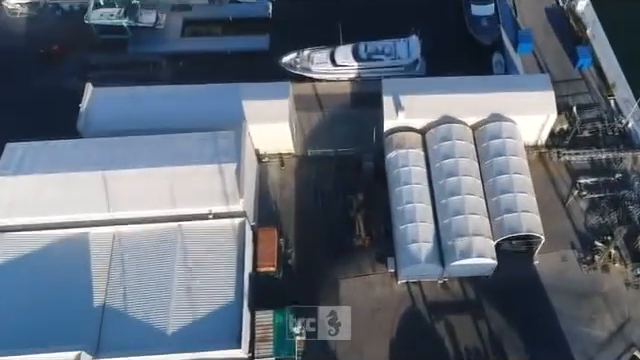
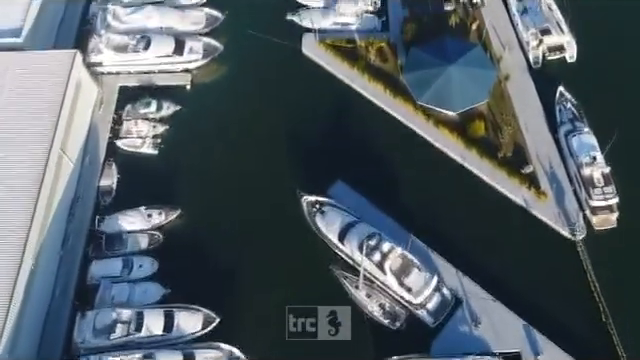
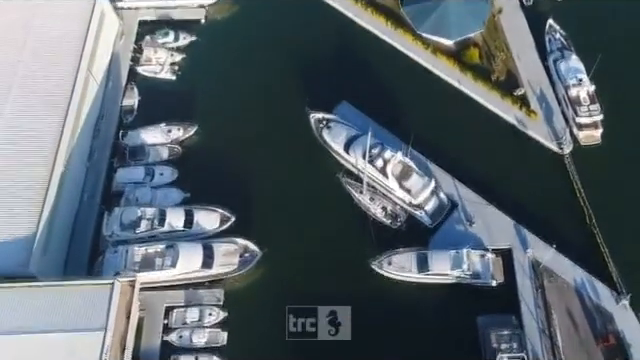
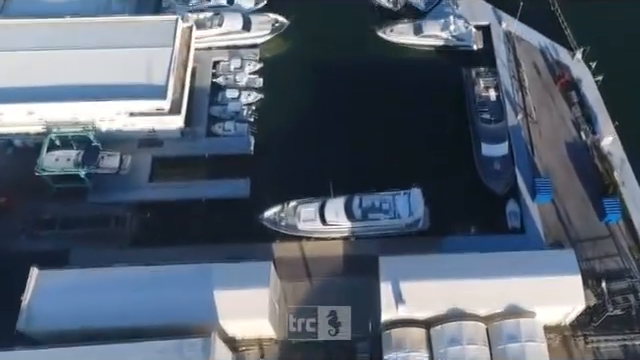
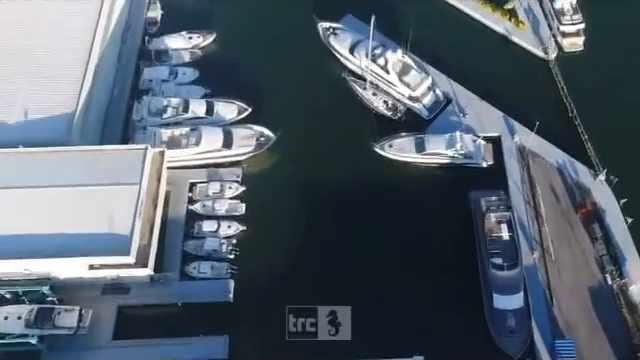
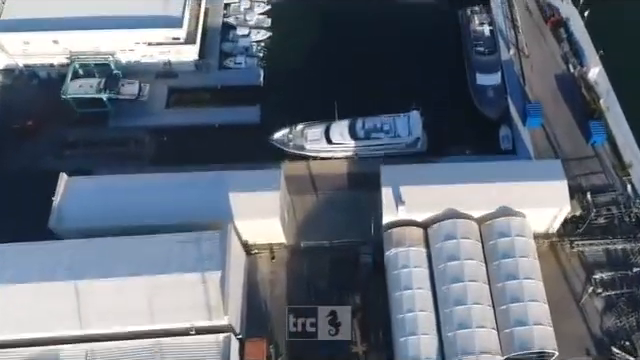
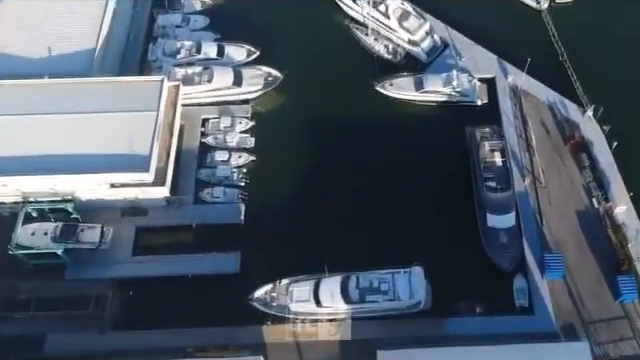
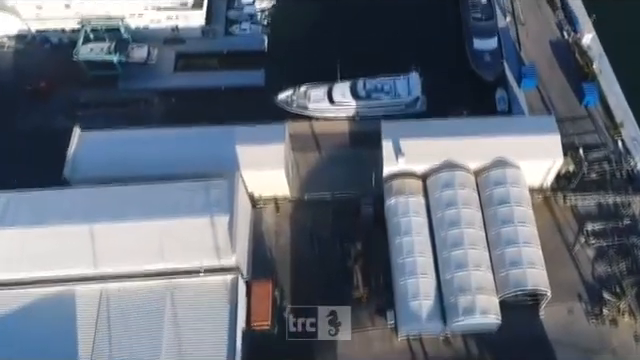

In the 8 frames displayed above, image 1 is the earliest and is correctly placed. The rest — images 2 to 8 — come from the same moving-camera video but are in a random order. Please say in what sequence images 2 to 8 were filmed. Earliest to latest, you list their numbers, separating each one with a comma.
8, 6, 4, 7, 5, 3, 2
